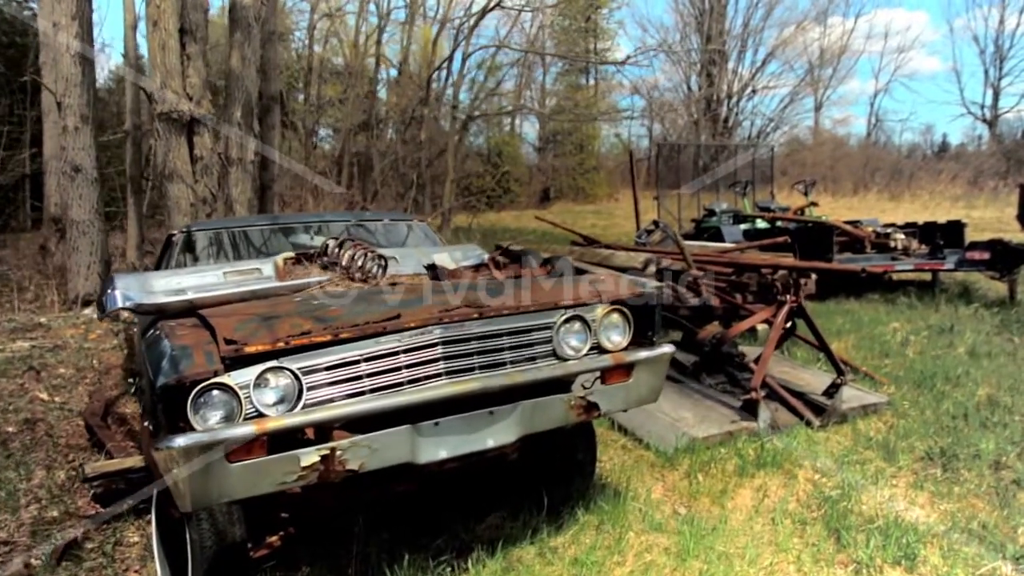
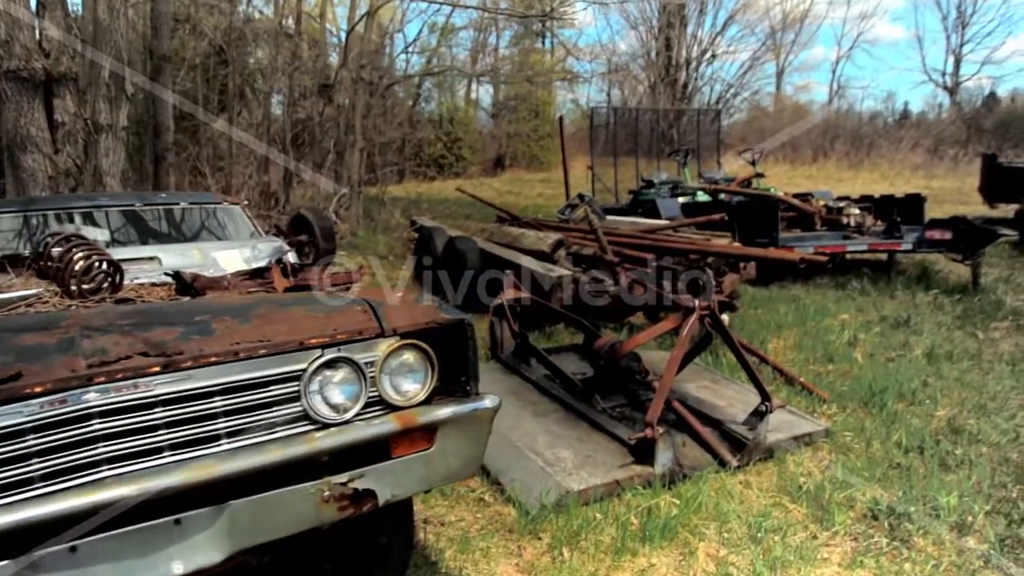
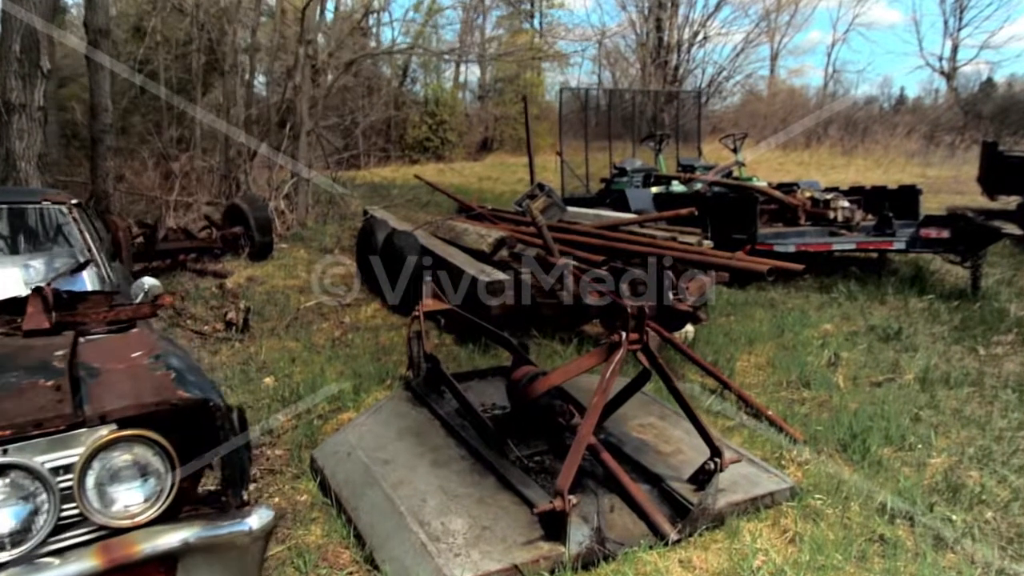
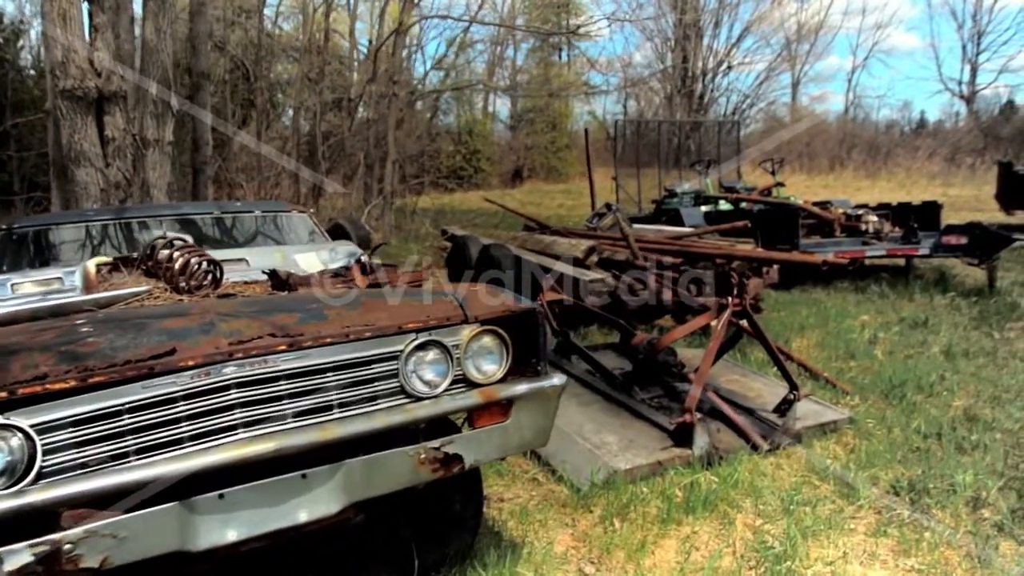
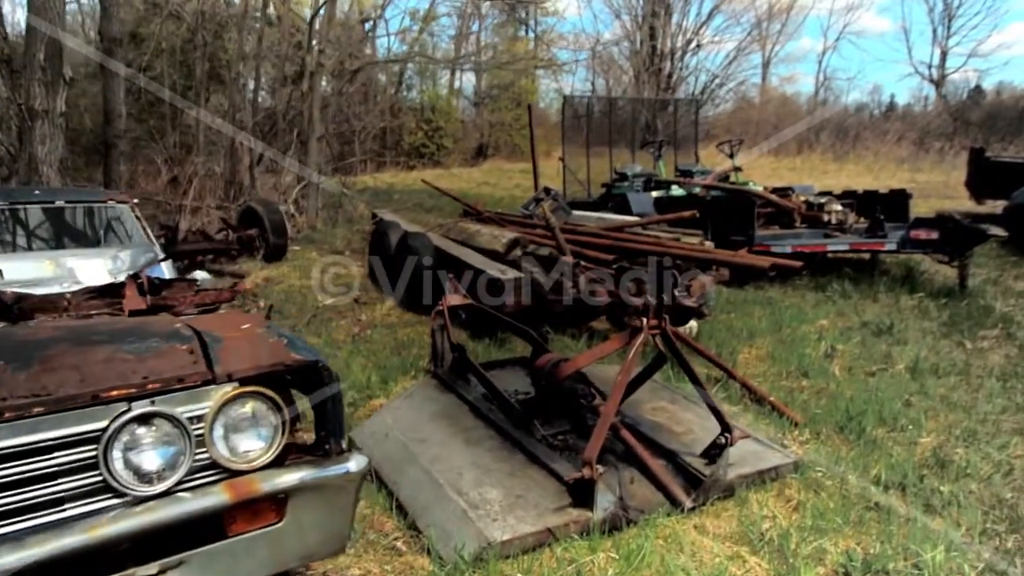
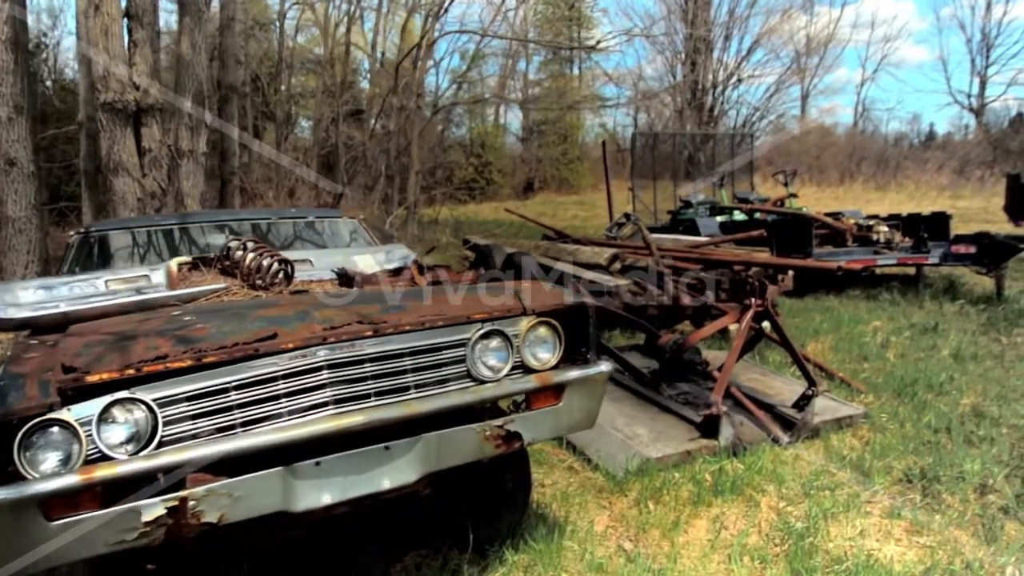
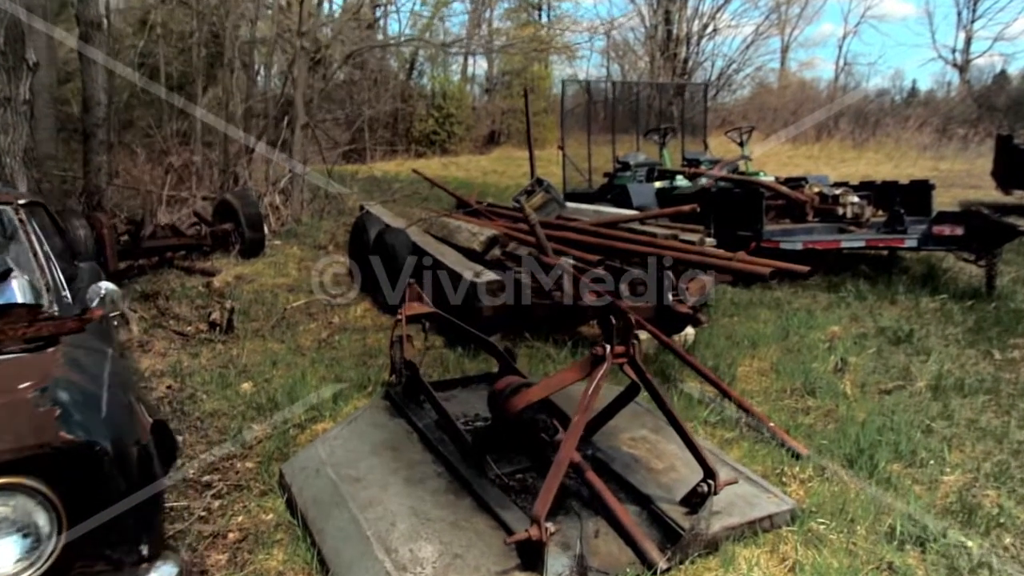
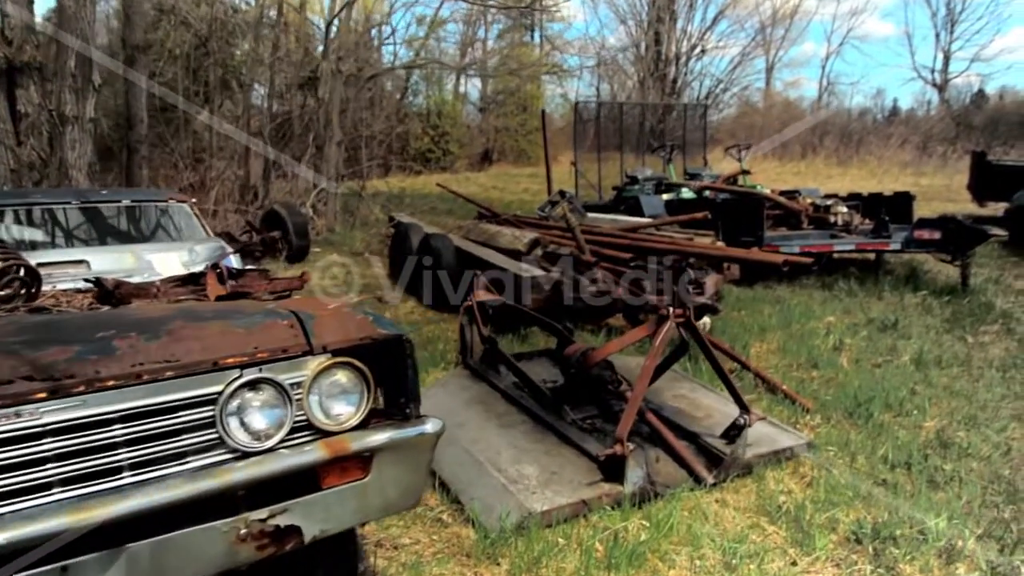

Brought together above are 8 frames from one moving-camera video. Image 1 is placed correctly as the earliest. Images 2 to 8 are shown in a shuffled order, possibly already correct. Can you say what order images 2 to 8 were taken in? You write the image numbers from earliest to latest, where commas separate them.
6, 4, 2, 8, 5, 3, 7
